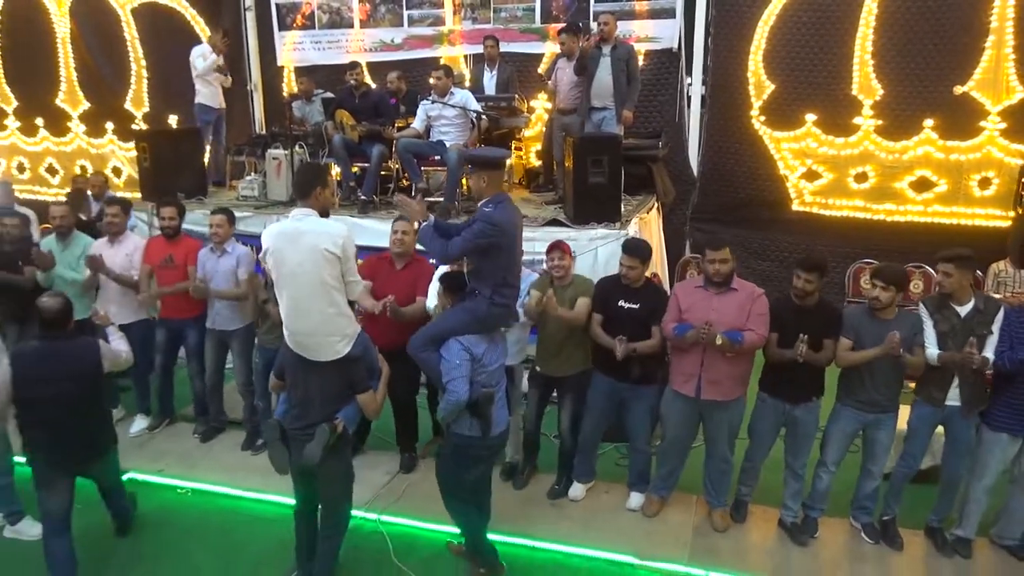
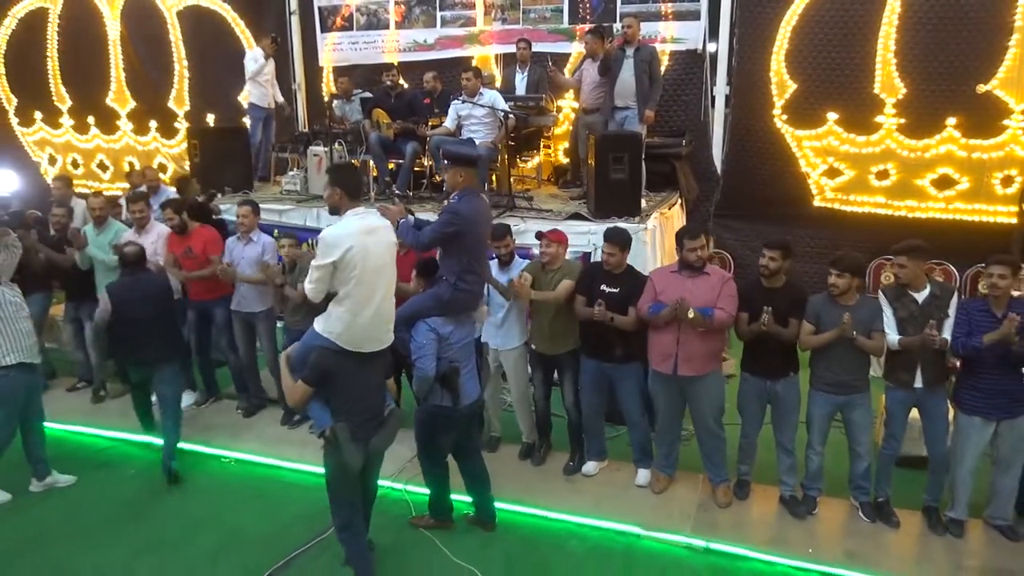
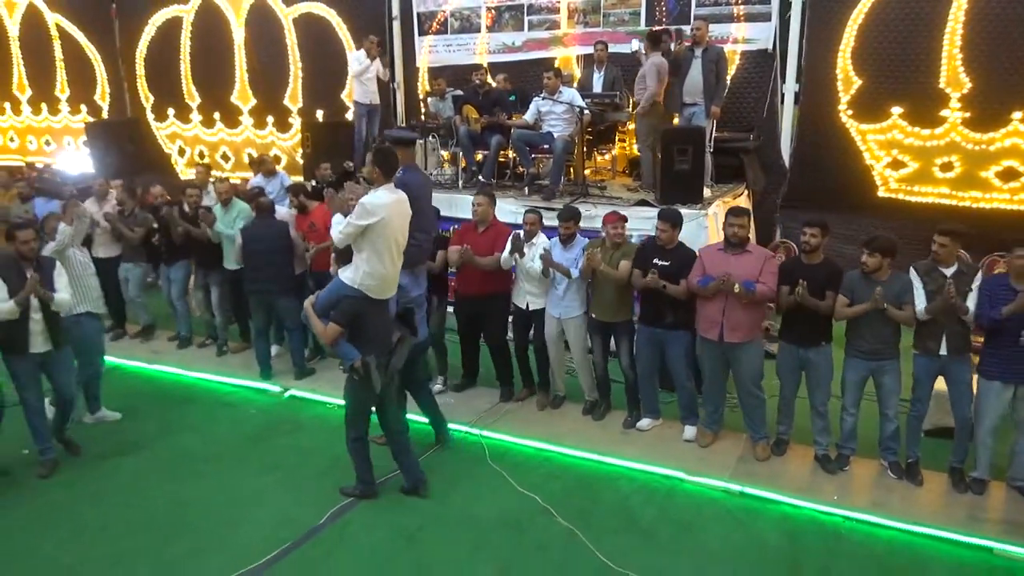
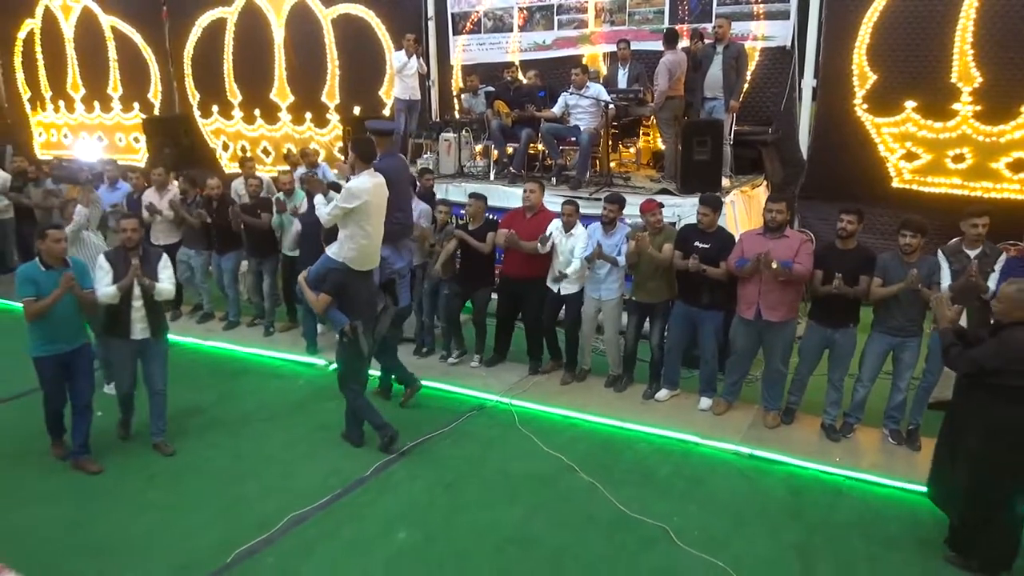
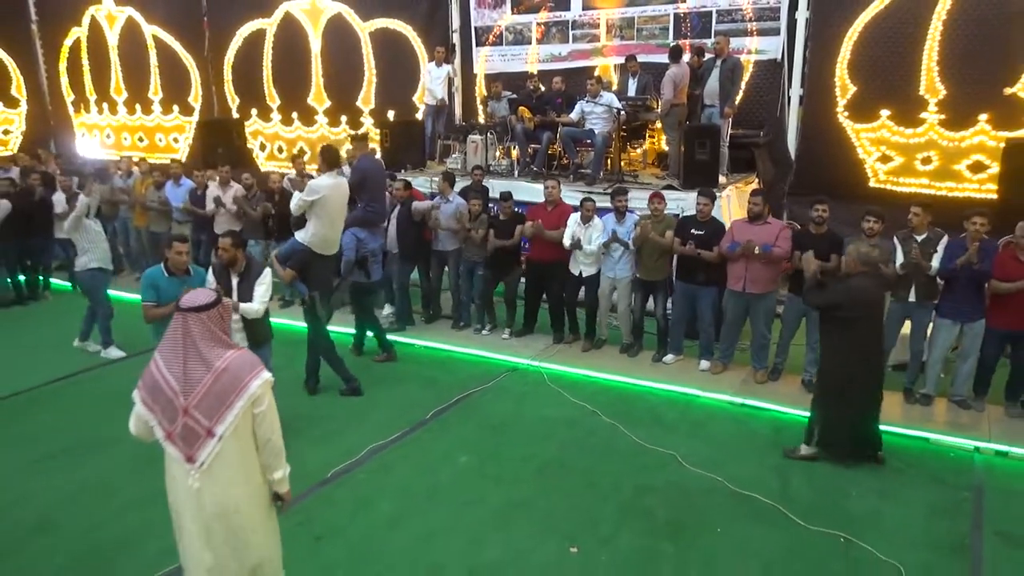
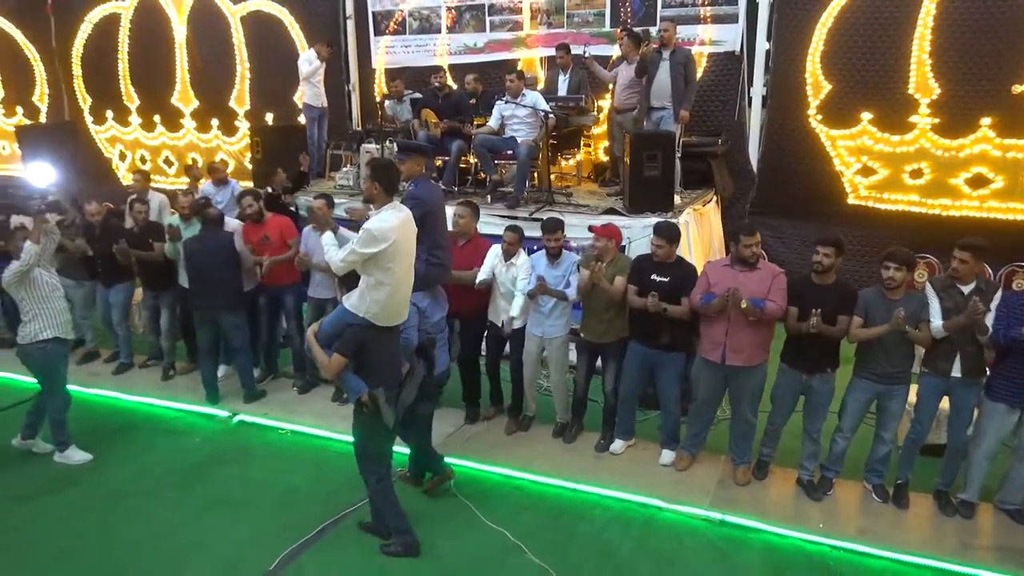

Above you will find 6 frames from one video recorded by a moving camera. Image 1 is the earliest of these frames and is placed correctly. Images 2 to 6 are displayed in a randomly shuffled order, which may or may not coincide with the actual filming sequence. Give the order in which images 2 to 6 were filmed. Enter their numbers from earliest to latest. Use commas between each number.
2, 6, 3, 4, 5
